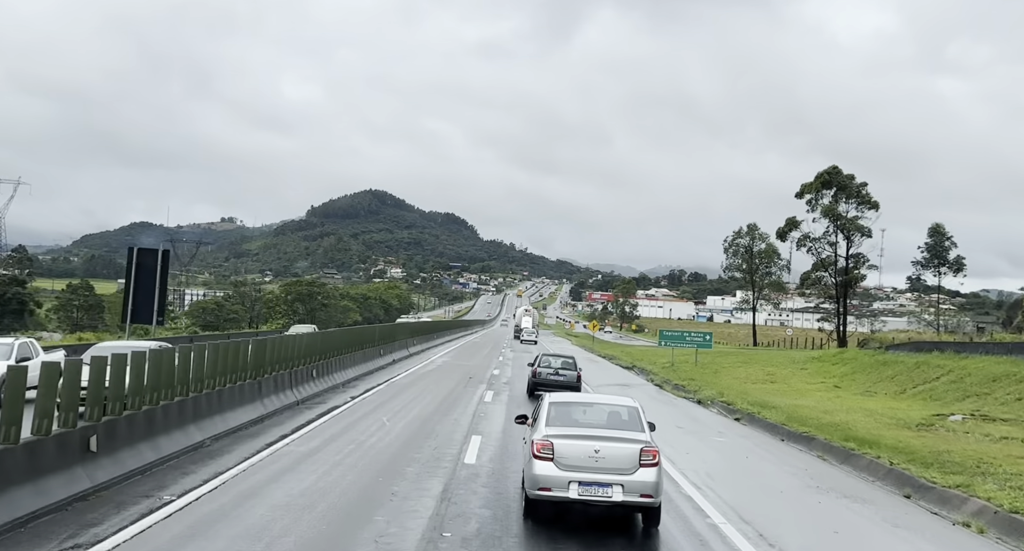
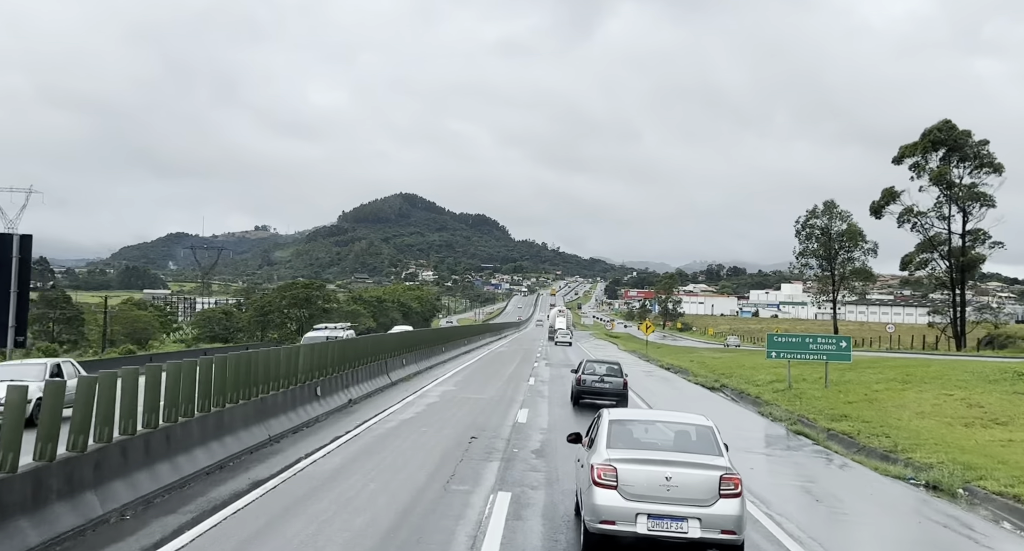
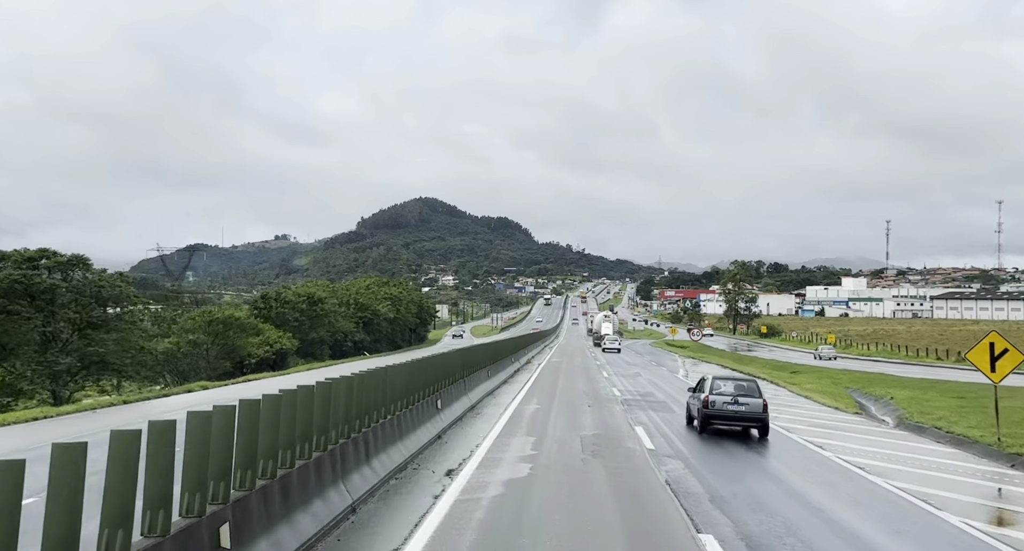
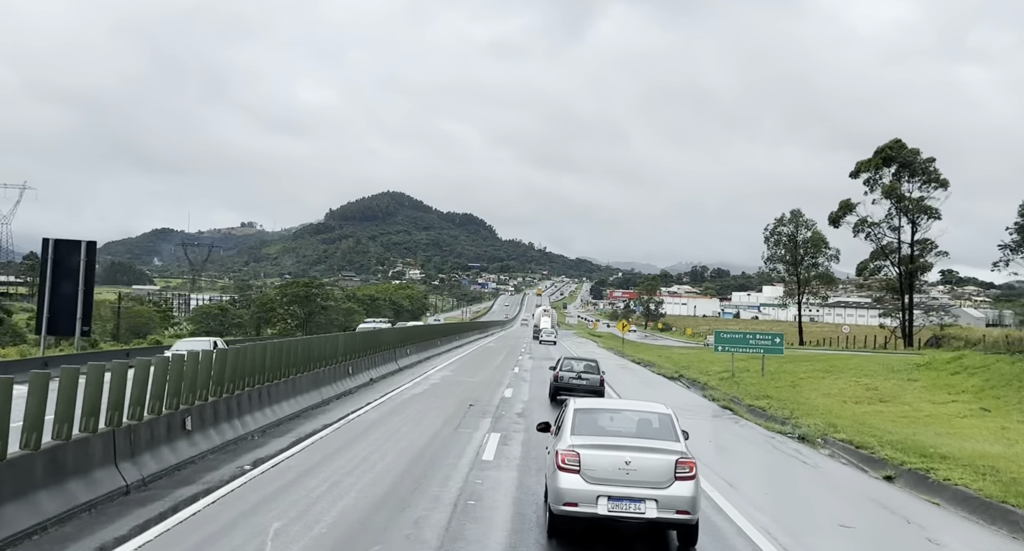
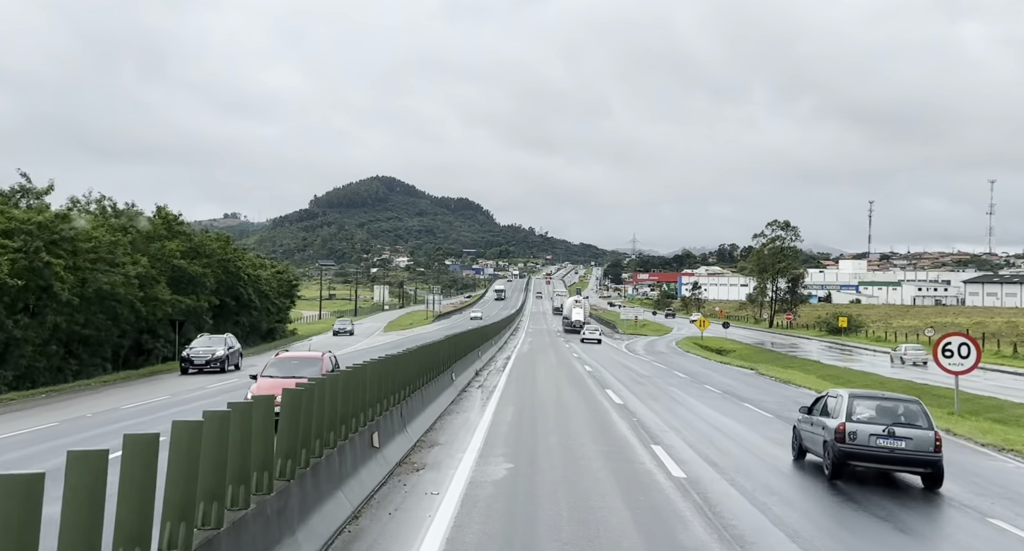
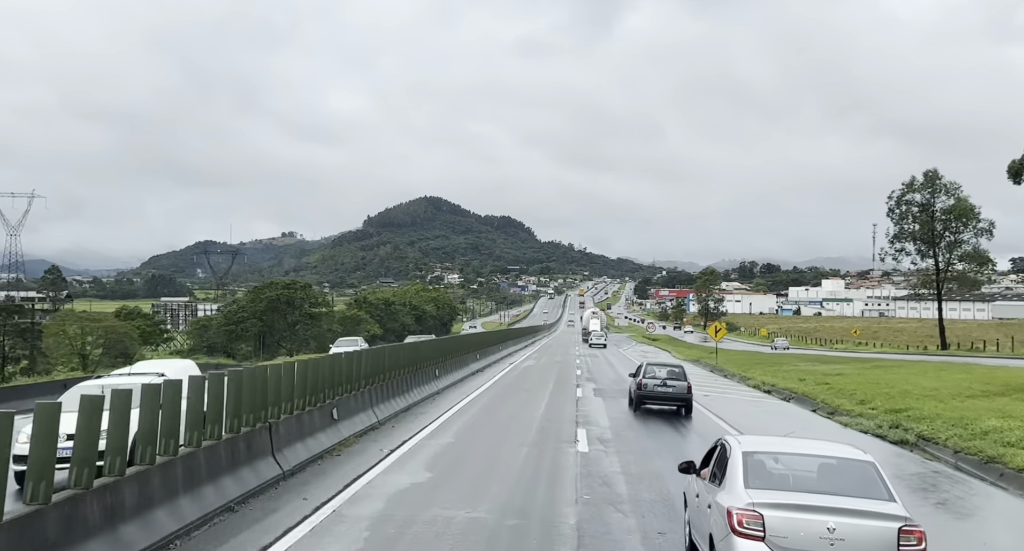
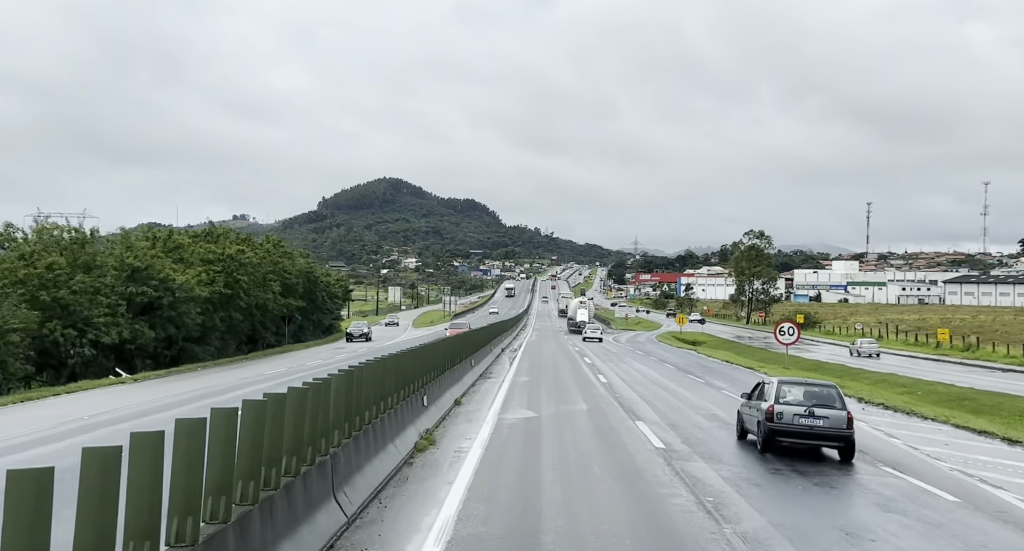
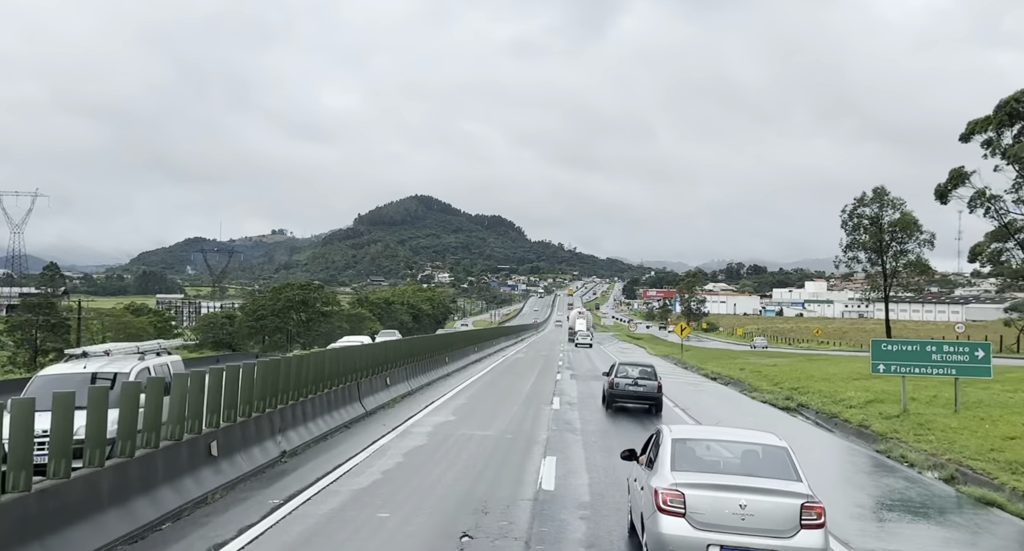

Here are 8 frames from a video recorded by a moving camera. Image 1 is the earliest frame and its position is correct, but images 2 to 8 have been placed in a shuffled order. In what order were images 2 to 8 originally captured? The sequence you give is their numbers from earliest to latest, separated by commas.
4, 2, 8, 6, 3, 7, 5
